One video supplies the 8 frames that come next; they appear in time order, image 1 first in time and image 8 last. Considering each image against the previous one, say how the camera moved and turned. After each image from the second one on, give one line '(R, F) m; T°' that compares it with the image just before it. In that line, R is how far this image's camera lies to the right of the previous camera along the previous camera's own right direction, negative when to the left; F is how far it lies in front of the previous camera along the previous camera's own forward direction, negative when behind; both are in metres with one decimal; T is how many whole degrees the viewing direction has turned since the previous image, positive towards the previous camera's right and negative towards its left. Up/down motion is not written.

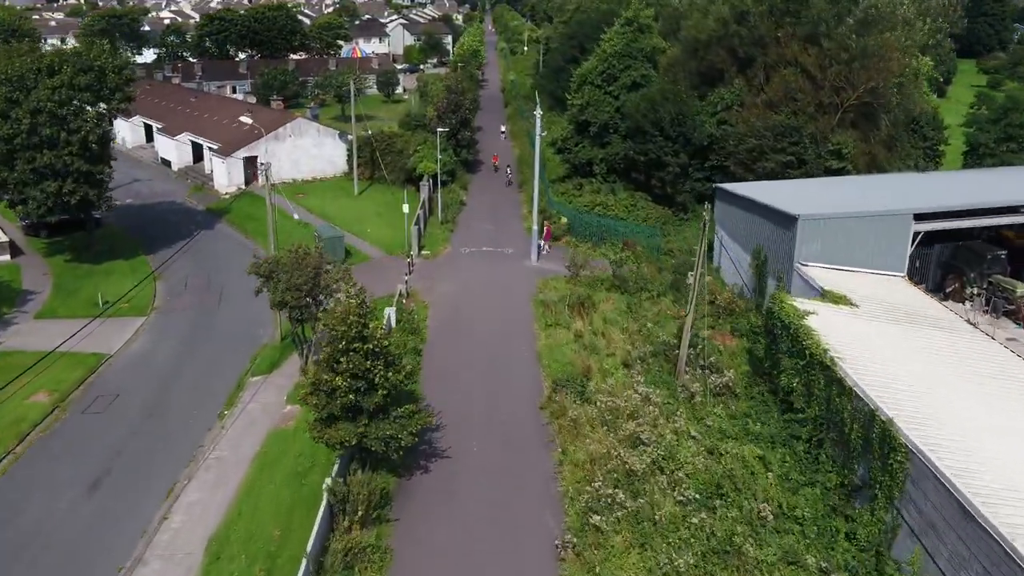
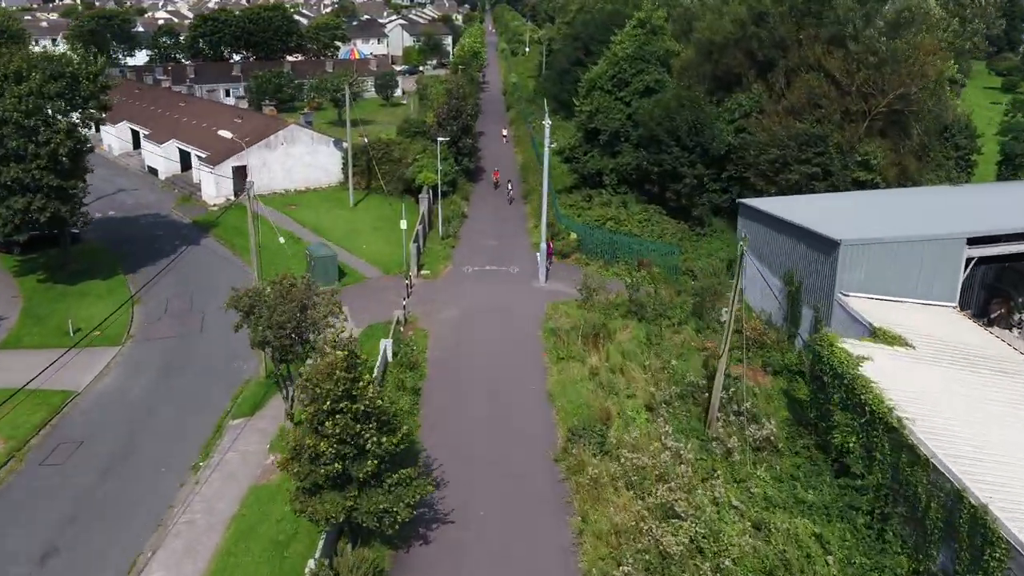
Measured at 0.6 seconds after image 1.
(-0.3, +2.4) m; 0°
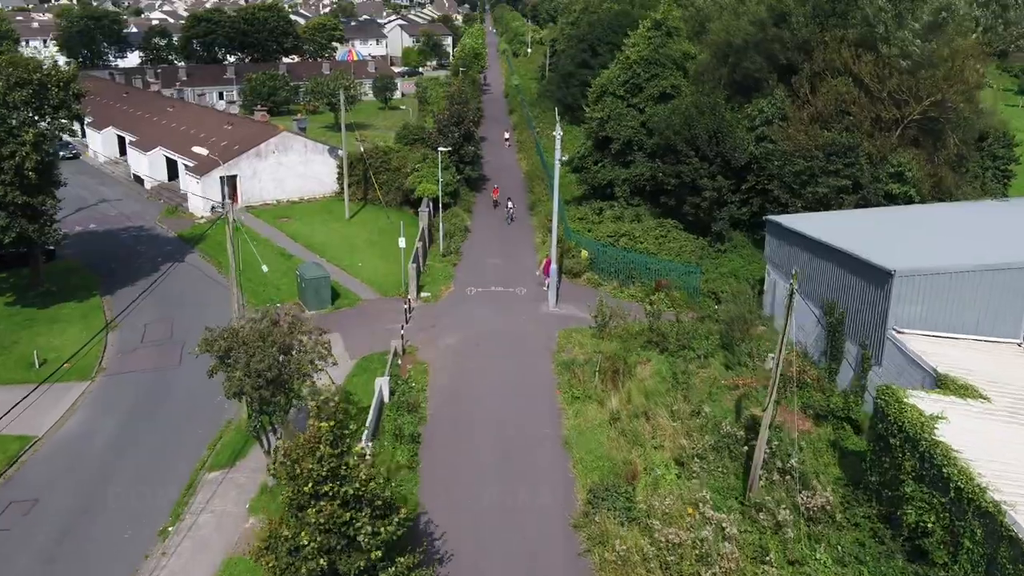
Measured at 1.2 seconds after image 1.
(-0.3, +2.4) m; 0°
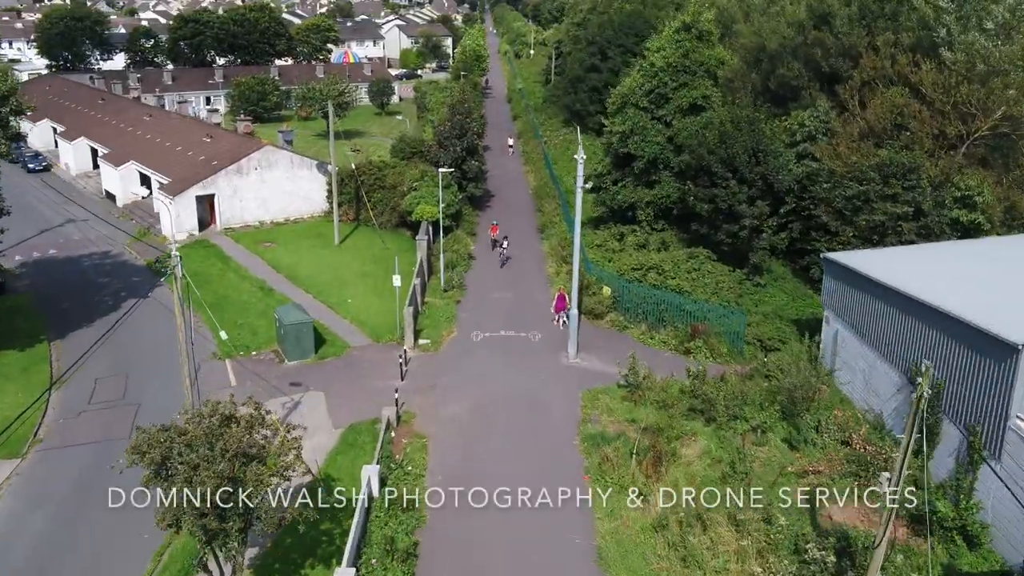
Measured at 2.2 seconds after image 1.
(-0.4, +4.0) m; 0°
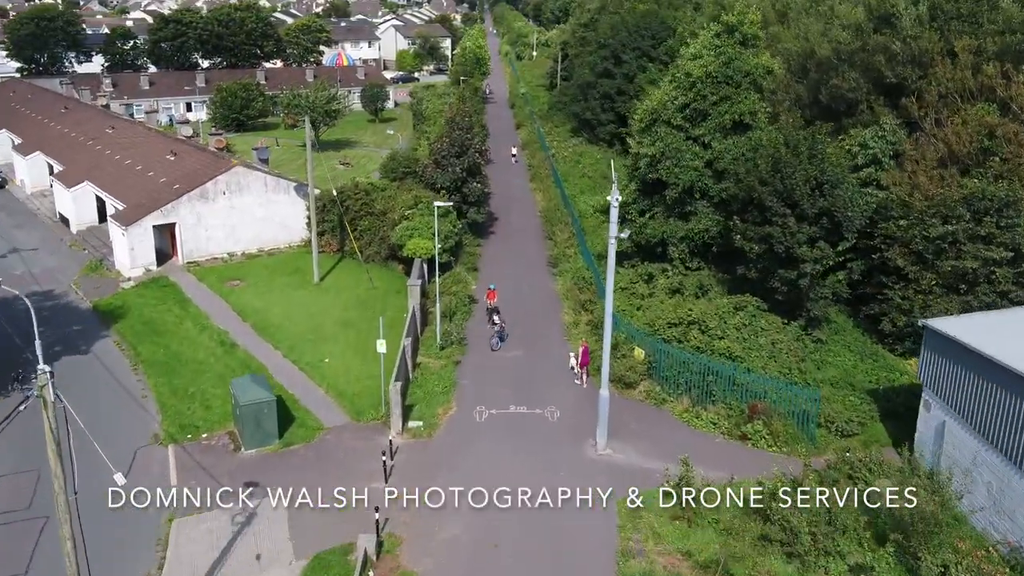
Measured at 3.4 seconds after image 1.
(-0.4, +5.0) m; 0°
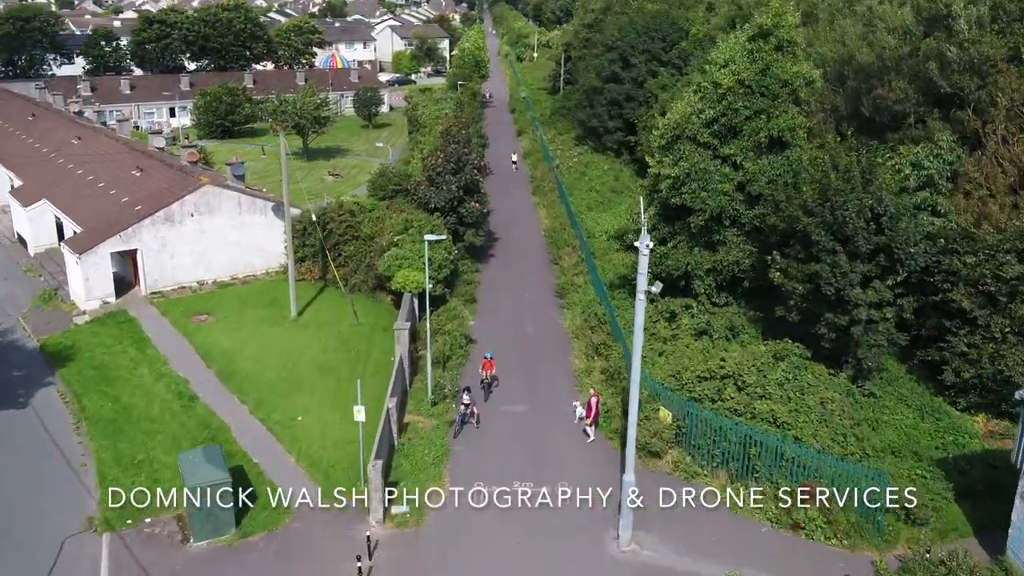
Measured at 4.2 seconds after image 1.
(-0.1, +3.4) m; 0°
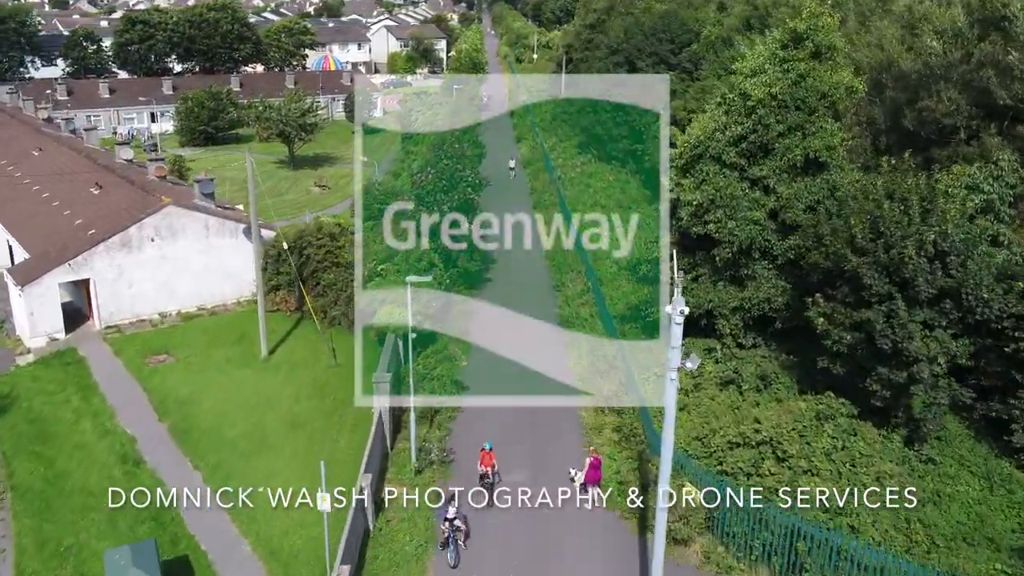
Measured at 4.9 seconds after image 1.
(0.0, +3.1) m; 0°
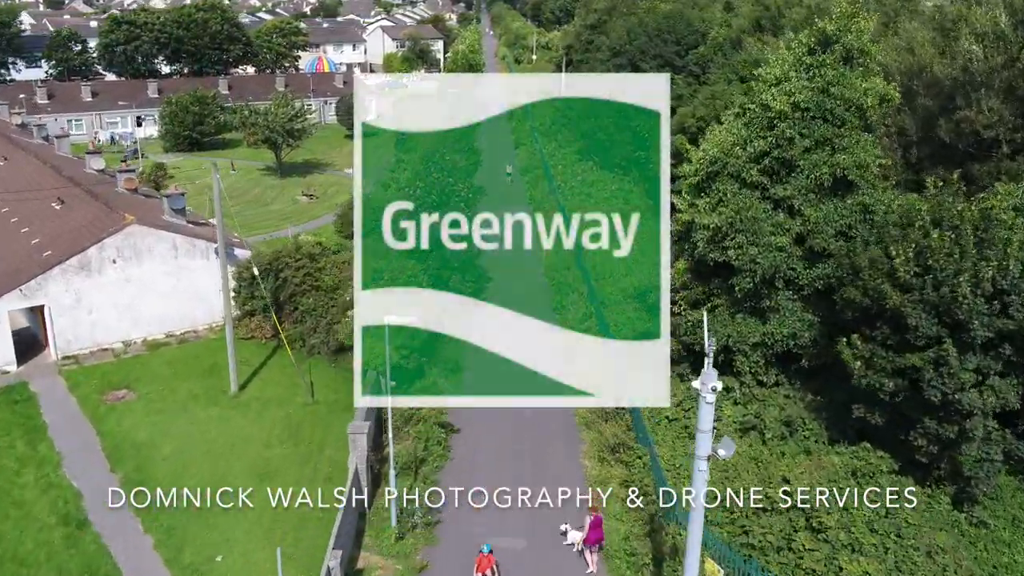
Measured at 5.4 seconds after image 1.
(+0.1, +2.2) m; 0°
